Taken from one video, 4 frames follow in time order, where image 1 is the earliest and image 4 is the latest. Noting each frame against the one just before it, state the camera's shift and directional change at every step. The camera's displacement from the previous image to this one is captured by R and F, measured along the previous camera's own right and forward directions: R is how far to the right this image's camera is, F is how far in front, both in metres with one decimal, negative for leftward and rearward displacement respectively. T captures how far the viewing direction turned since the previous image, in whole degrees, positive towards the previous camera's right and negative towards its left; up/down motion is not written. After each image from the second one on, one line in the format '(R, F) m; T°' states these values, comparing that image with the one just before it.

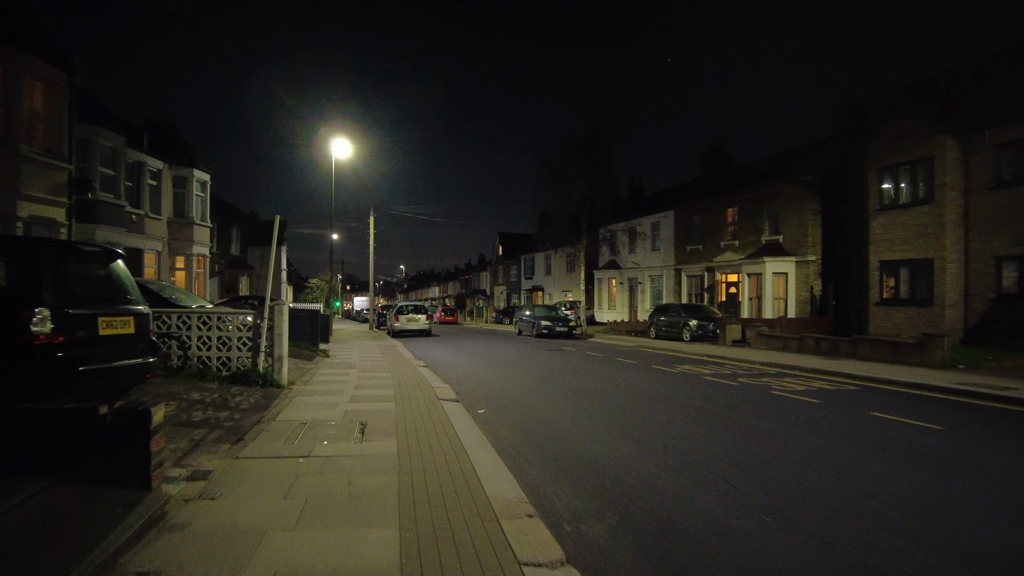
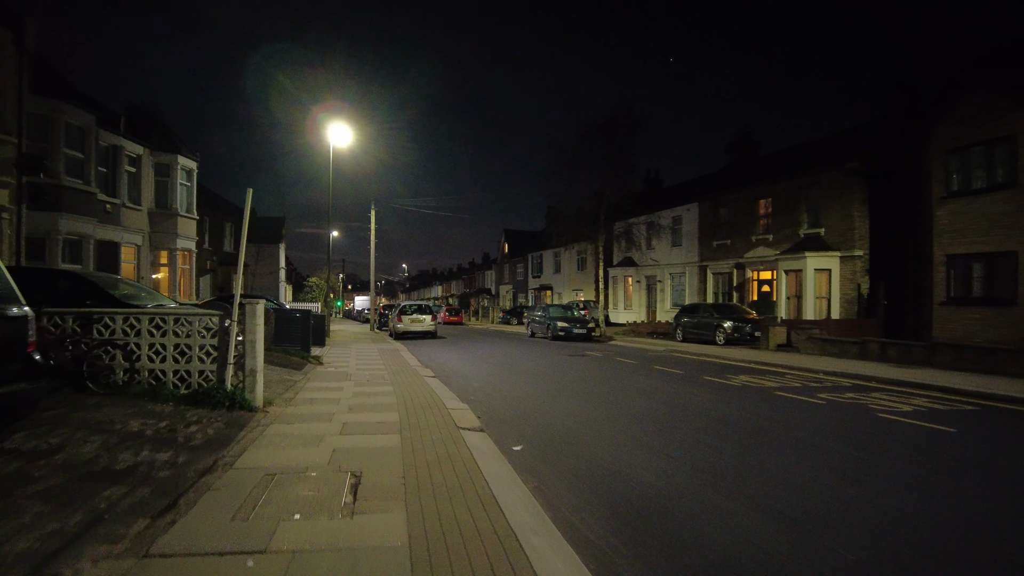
(-0.4, +2.3) m; 0°
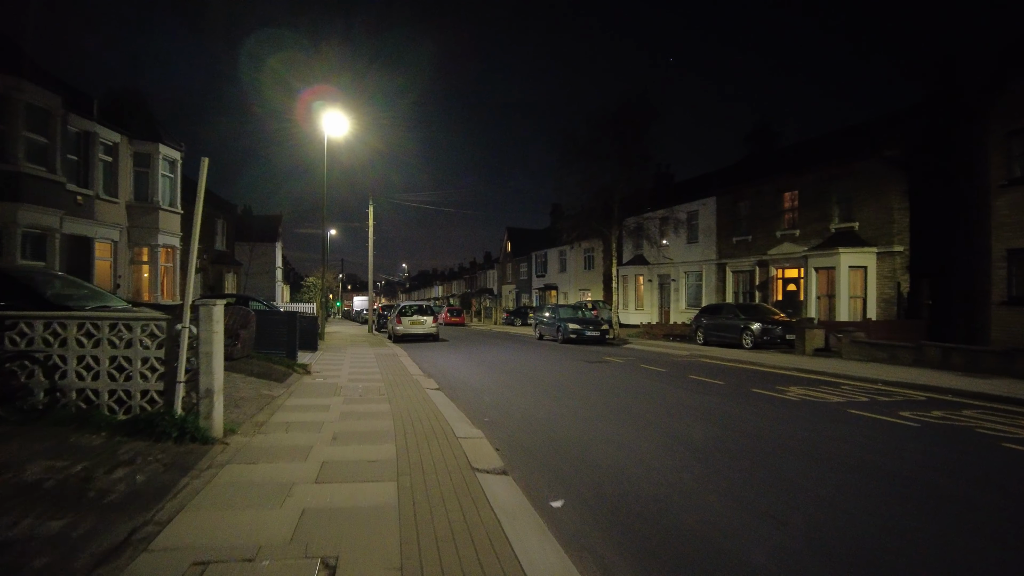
(-0.3, +1.8) m; 0°
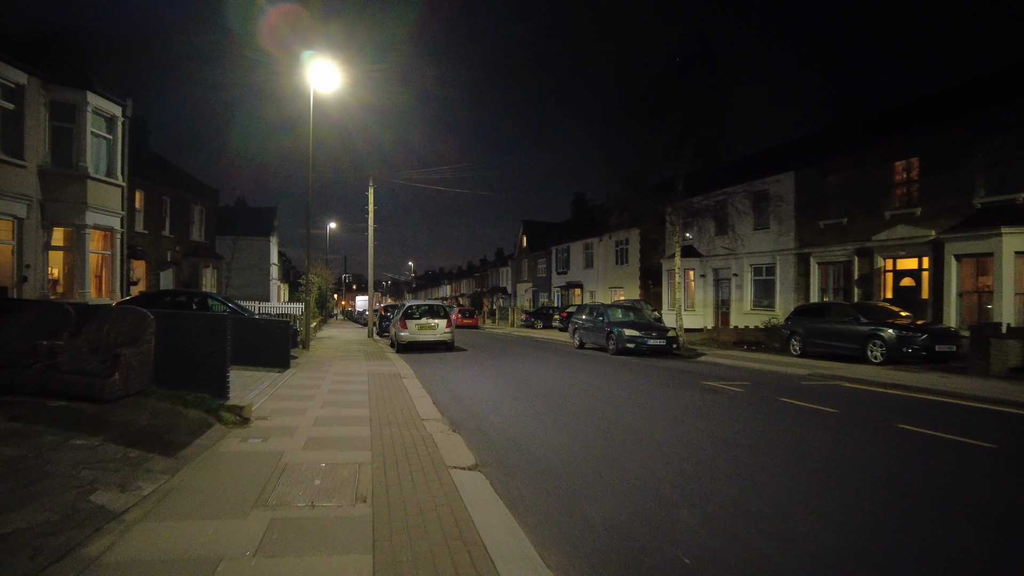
(-0.8, +5.5) m; 0°
